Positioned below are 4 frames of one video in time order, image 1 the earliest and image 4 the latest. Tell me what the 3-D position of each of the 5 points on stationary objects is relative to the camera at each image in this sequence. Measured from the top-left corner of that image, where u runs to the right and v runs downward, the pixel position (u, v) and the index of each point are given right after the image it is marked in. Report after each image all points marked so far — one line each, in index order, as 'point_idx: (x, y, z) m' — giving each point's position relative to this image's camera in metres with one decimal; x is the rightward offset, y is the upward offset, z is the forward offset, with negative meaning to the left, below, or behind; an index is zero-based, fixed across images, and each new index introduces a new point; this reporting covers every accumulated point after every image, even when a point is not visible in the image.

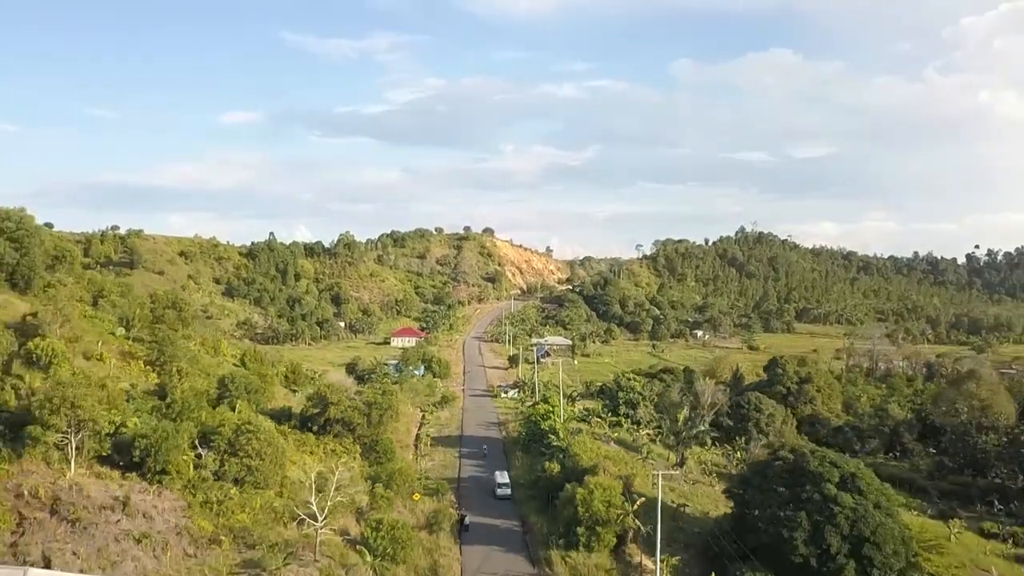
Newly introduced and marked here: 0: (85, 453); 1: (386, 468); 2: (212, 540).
0: (-8.5, -3.3, +13.9) m
1: (-3.1, -4.4, +16.6) m
2: (-5.7, -4.7, +13.0) m
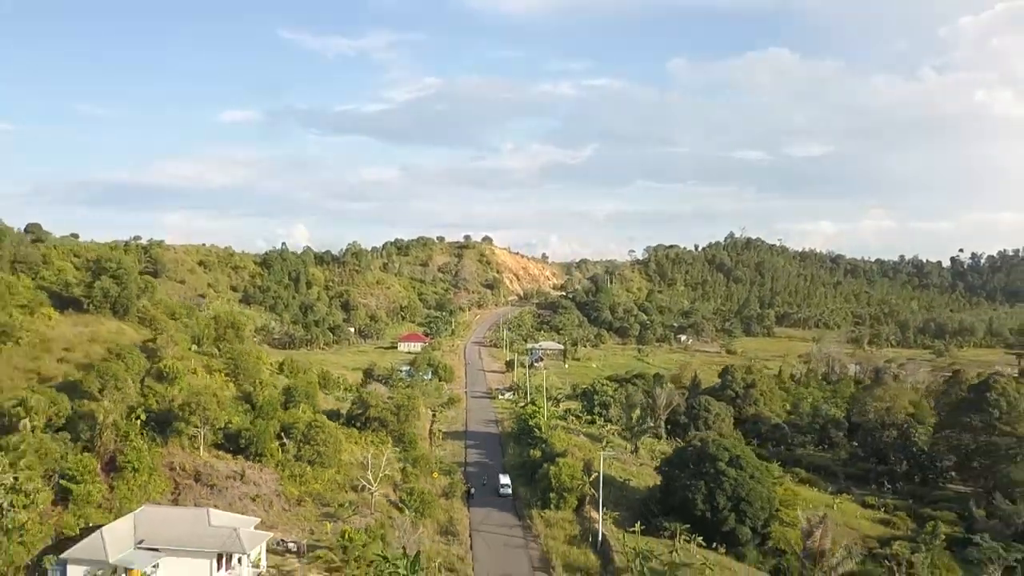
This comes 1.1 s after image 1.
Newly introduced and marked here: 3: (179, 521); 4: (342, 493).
0: (-8.7, -4.4, +19.8) m
1: (-3.3, -5.5, +22.6) m
2: (-5.9, -5.8, +18.9) m
3: (-7.4, -5.2, +15.4) m
4: (-4.9, -5.9, +19.8) m
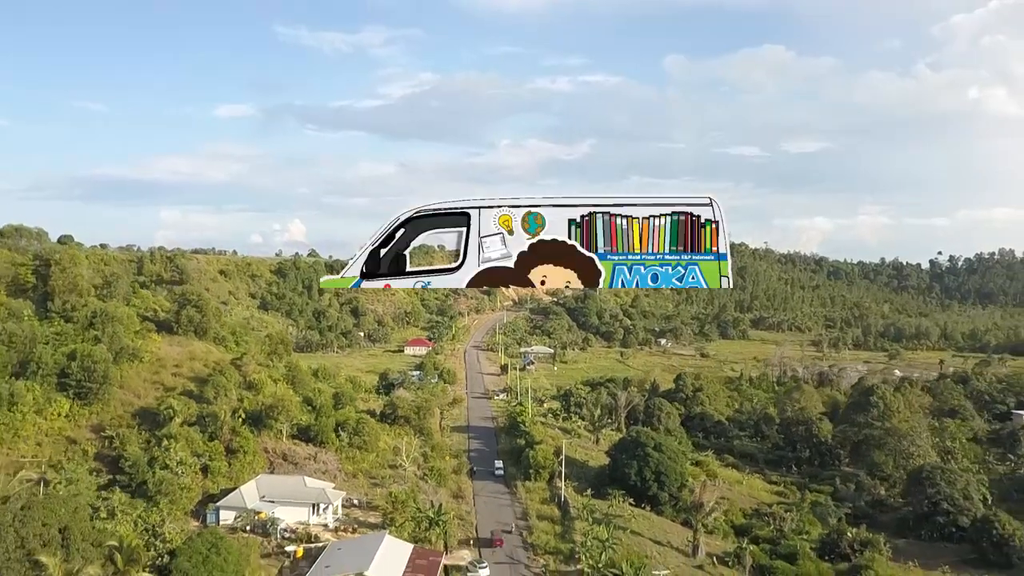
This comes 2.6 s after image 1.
0: (-9.1, -5.9, +27.9) m
1: (-3.7, -7.0, +30.7) m
2: (-6.2, -7.3, +27.0) m
3: (-7.7, -6.7, +23.4) m
4: (-5.3, -7.4, +27.8) m
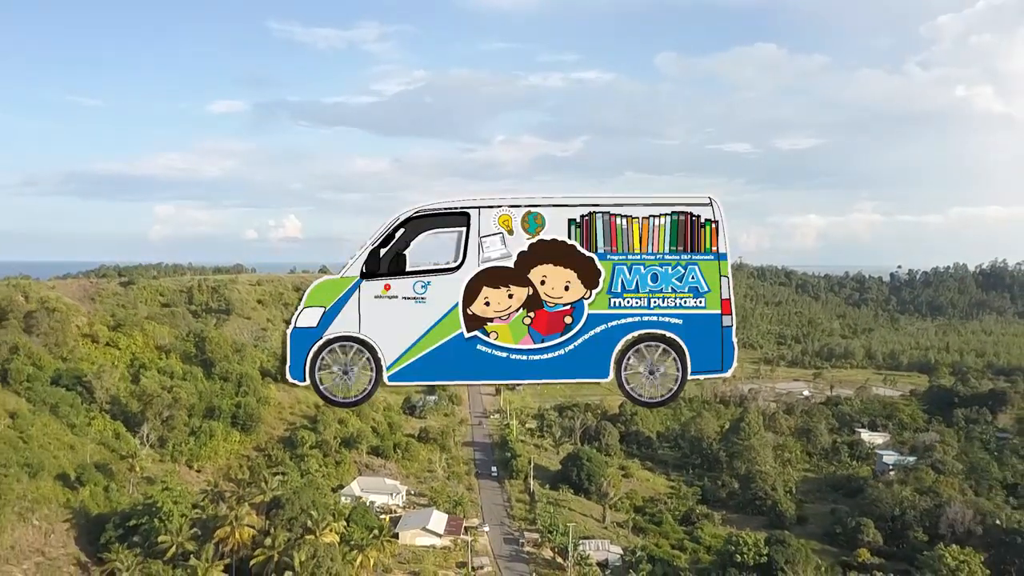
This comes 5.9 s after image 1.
0: (-9.8, -10.8, +45.7) m
1: (-4.4, -11.9, +48.5) m
2: (-6.9, -12.3, +44.8) m
3: (-8.4, -11.7, +41.3) m
4: (-5.9, -12.3, +45.7) m
